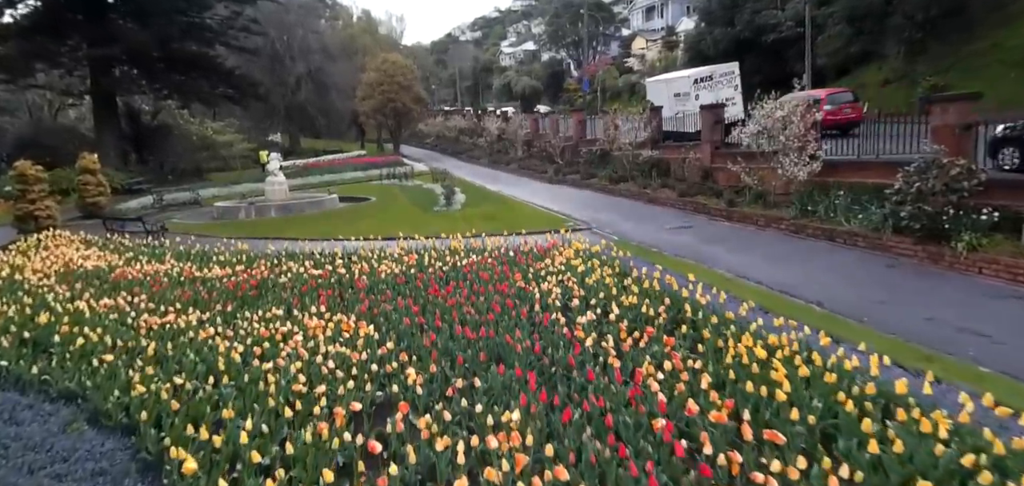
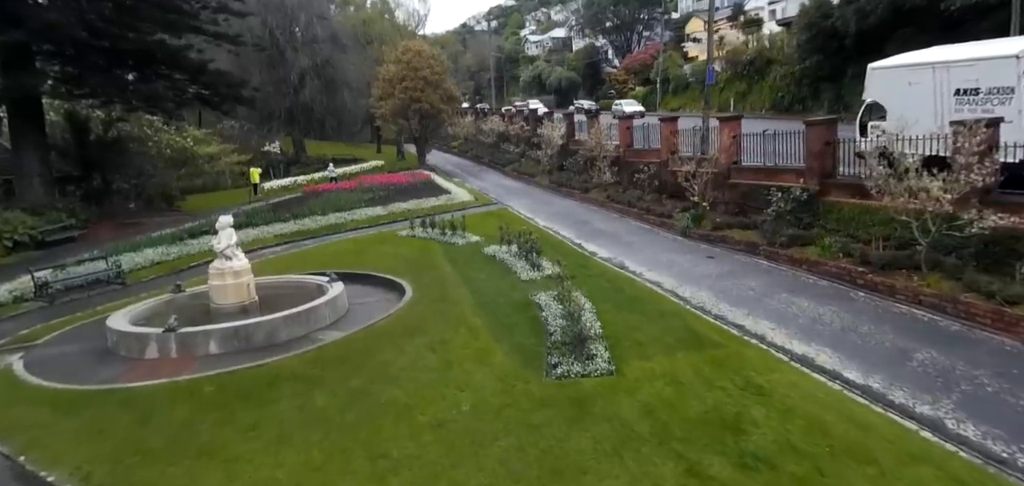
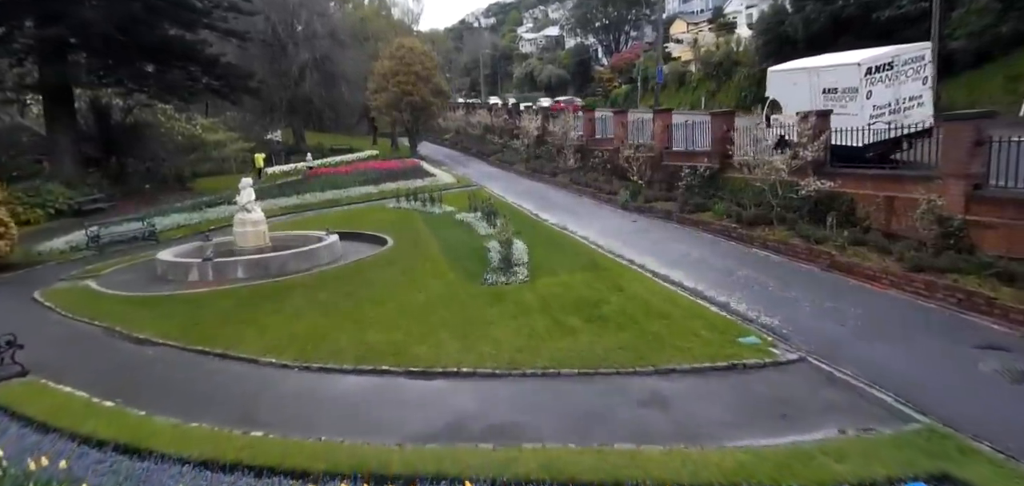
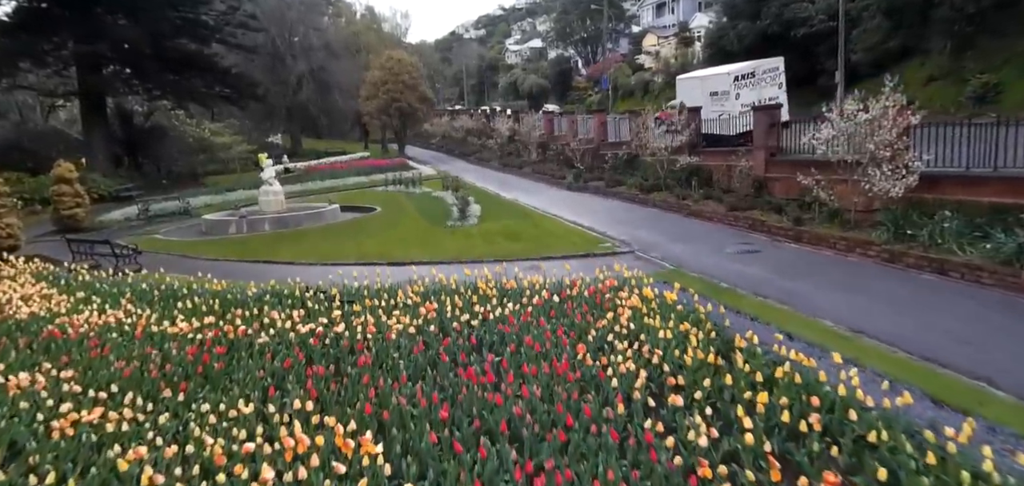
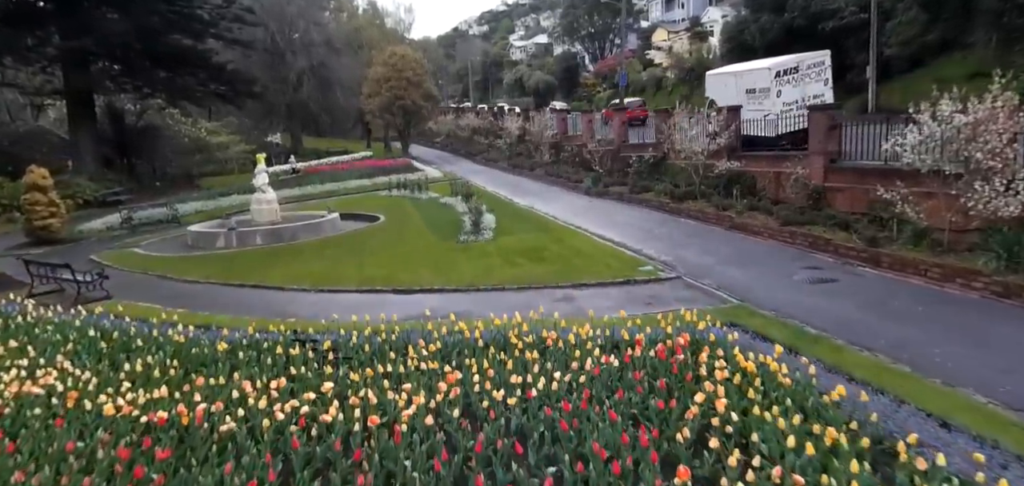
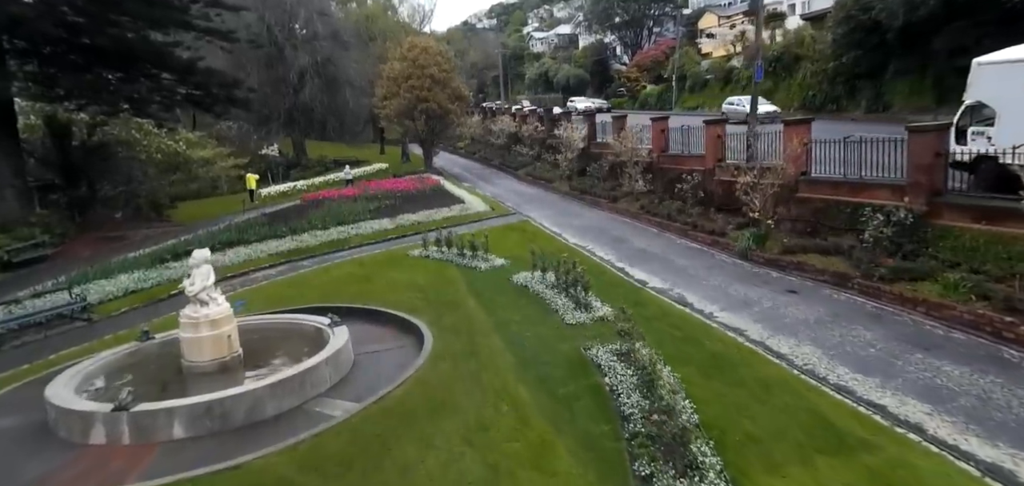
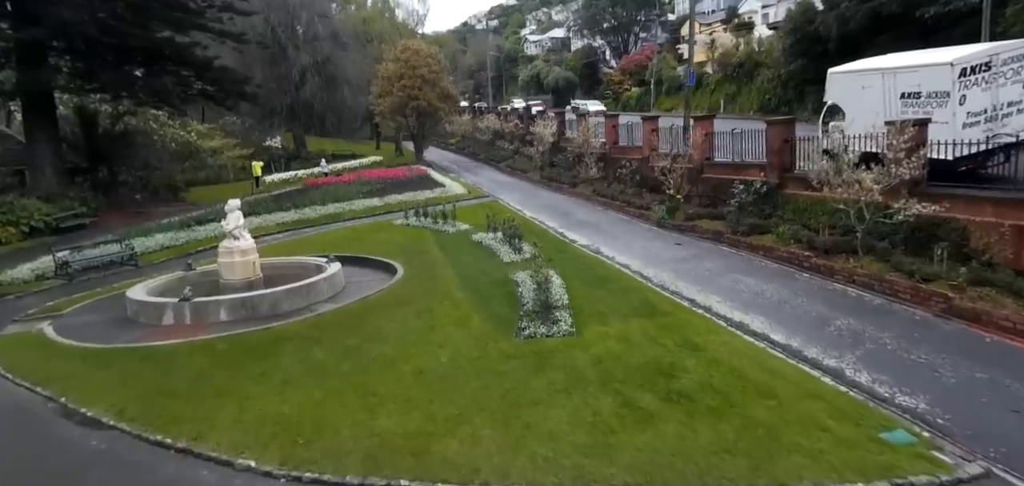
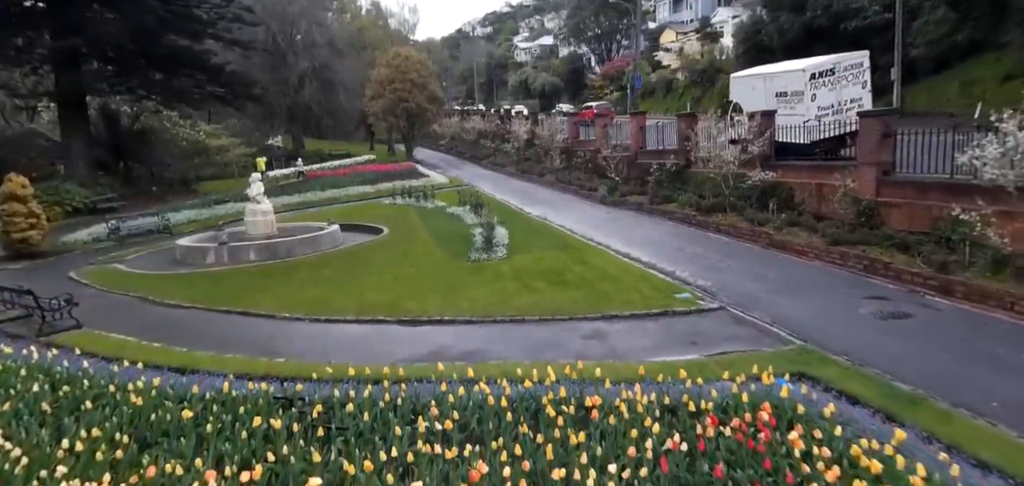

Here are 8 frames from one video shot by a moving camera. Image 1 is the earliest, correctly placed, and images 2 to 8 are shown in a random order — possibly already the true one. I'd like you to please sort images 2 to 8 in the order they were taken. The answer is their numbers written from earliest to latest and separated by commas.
4, 5, 8, 3, 7, 2, 6
